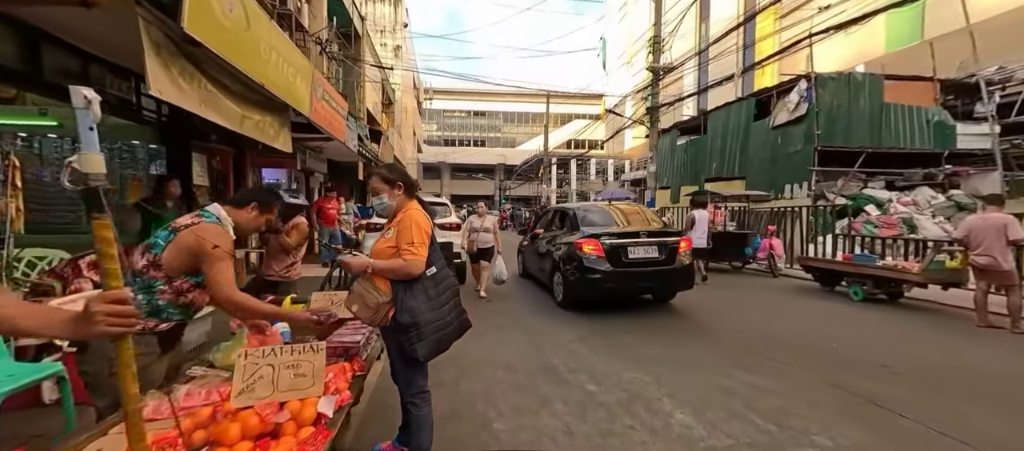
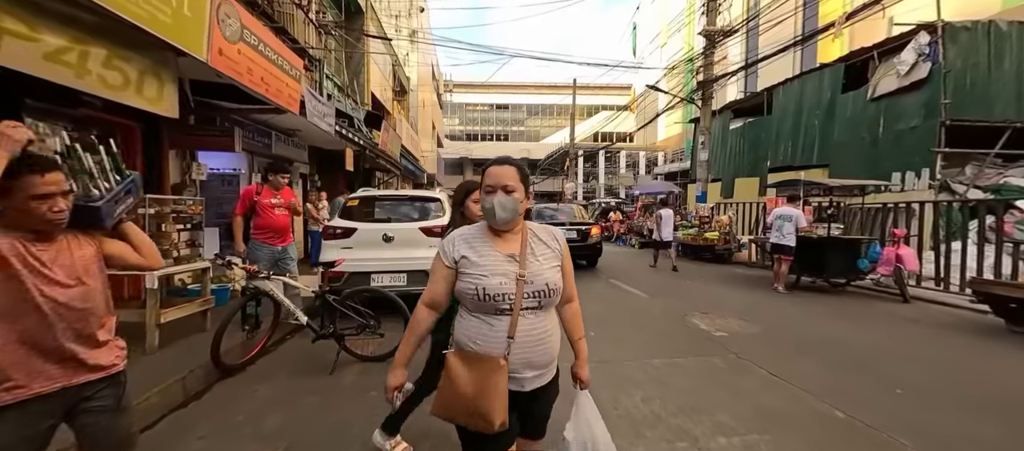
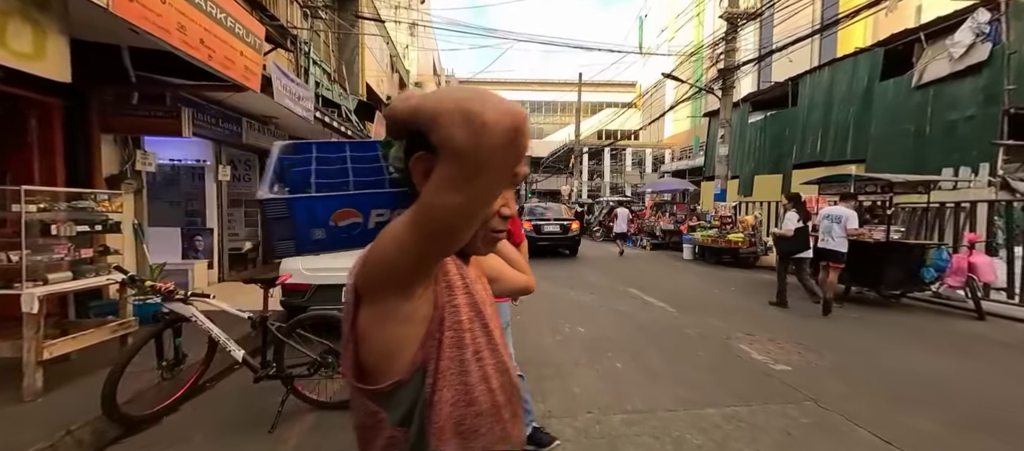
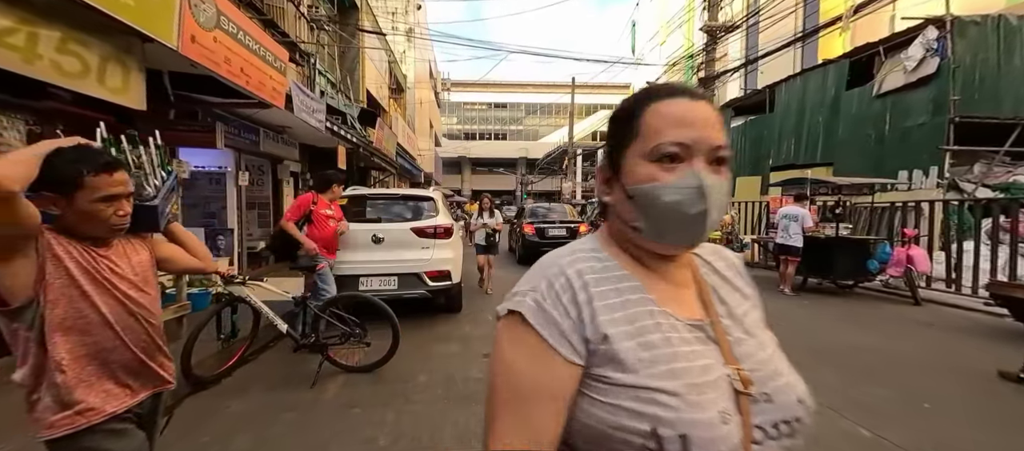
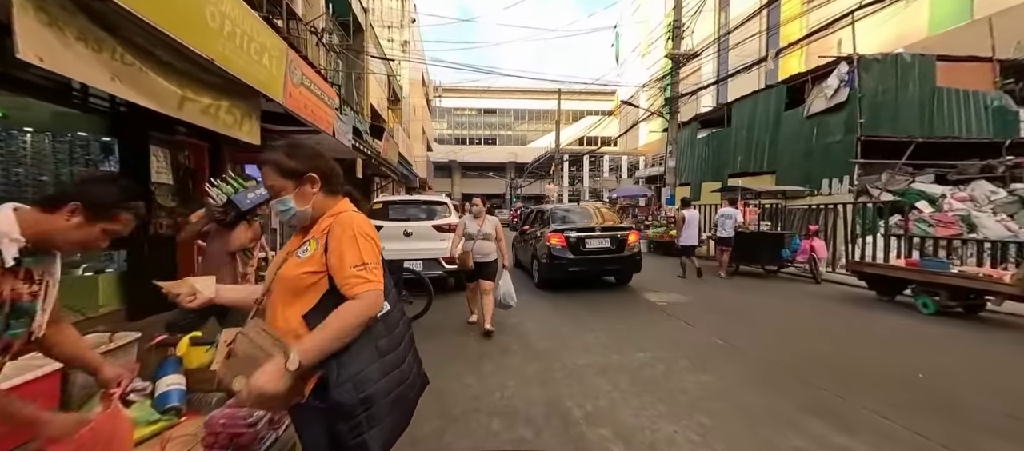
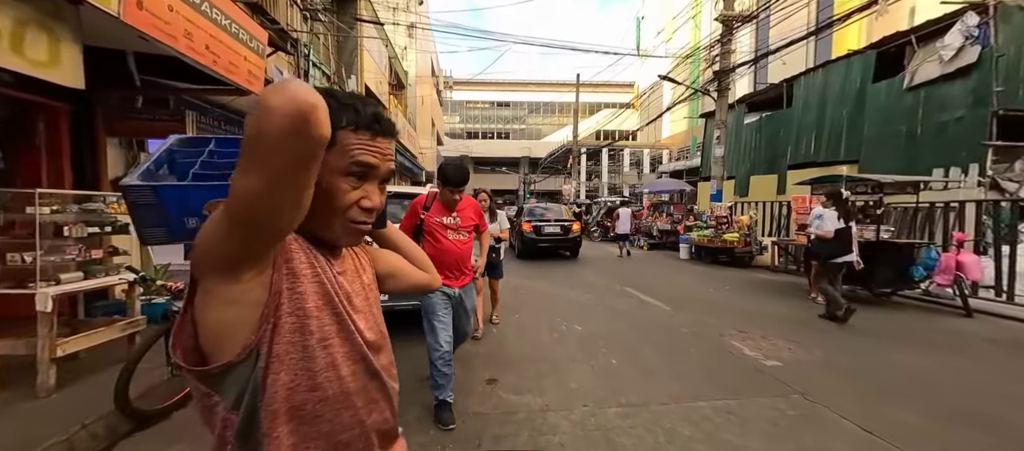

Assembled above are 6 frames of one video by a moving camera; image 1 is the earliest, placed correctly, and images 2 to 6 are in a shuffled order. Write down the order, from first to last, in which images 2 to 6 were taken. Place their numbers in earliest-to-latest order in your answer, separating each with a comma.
5, 2, 4, 6, 3
